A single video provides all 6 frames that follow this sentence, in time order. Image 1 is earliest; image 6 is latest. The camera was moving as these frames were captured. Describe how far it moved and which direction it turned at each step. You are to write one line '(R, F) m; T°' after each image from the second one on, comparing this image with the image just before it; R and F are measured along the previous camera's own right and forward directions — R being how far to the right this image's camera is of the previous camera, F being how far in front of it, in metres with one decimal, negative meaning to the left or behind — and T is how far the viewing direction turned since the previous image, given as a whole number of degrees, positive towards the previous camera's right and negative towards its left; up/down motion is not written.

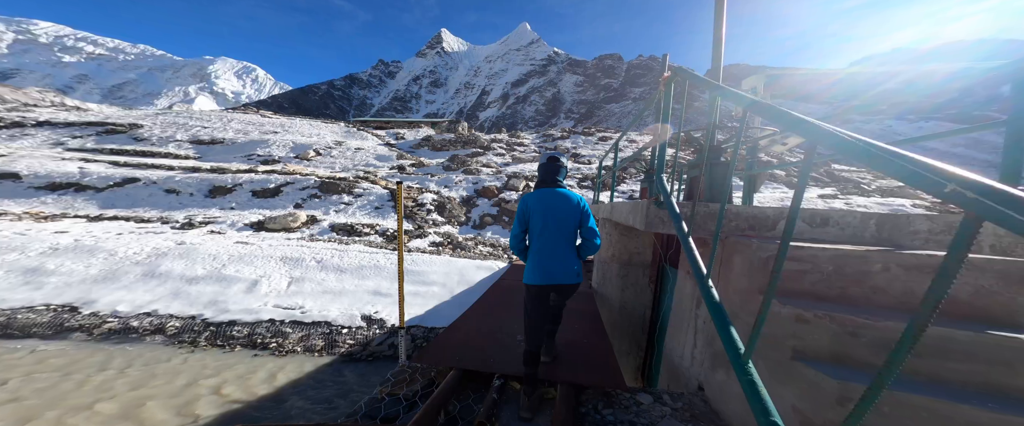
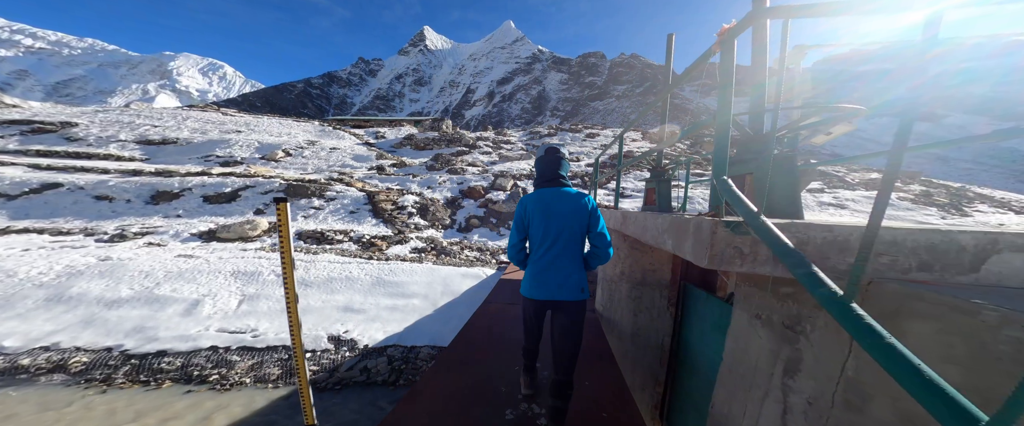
(0.0, +0.6) m; +2°
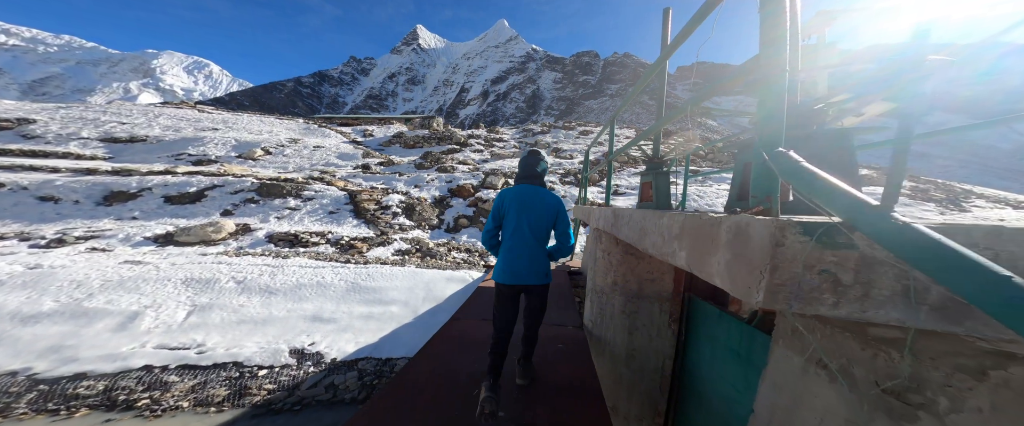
(+0.2, +0.4) m; 0°
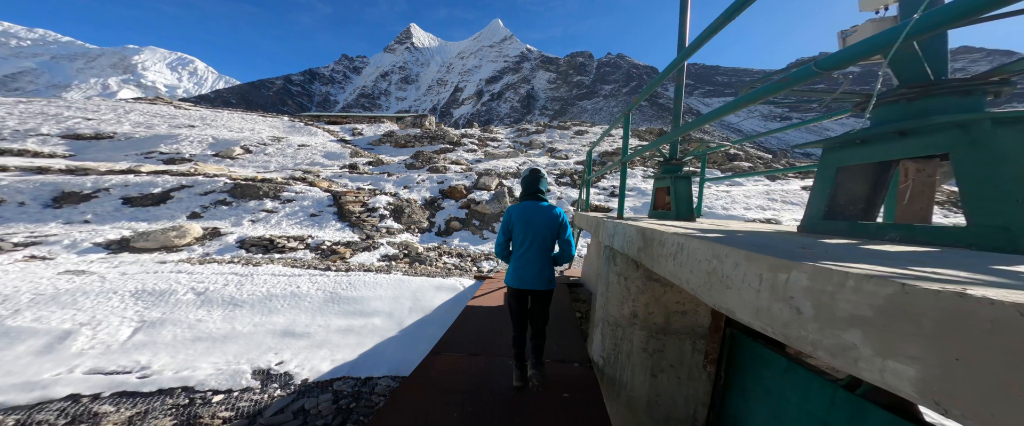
(0.0, +0.4) m; +1°
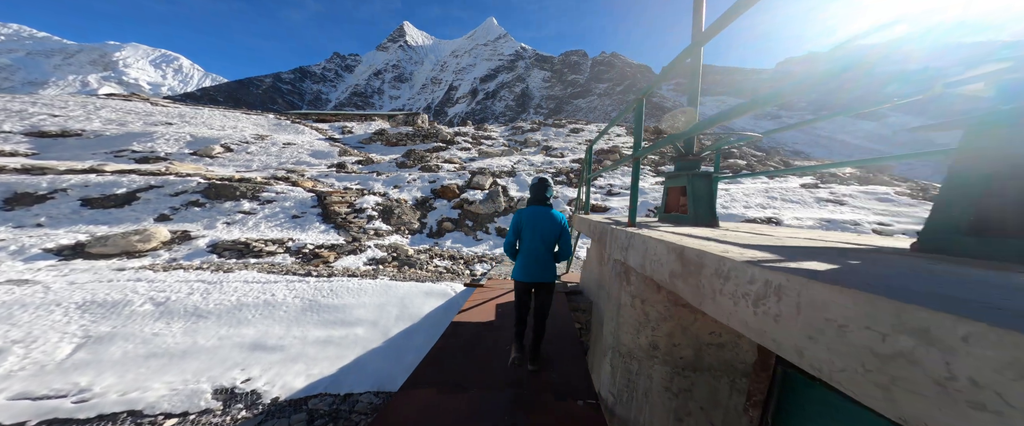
(0.0, +0.4) m; +1°
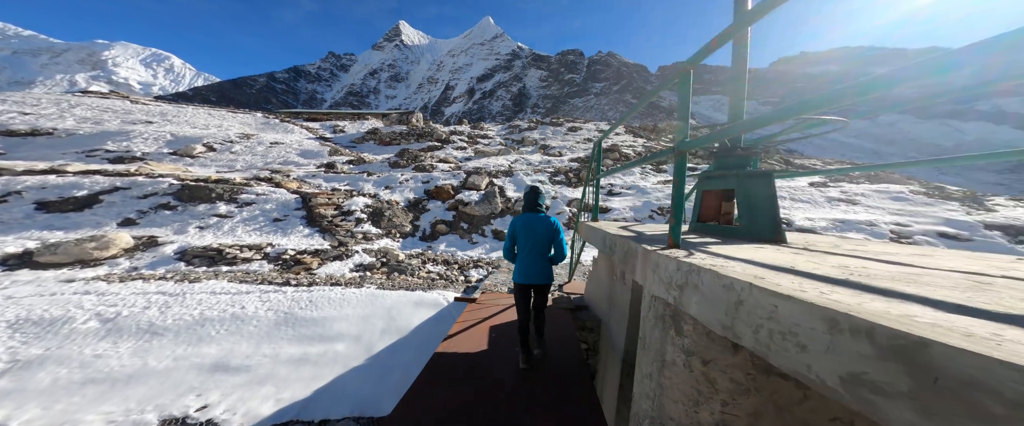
(+0.1, +0.4) m; 0°
